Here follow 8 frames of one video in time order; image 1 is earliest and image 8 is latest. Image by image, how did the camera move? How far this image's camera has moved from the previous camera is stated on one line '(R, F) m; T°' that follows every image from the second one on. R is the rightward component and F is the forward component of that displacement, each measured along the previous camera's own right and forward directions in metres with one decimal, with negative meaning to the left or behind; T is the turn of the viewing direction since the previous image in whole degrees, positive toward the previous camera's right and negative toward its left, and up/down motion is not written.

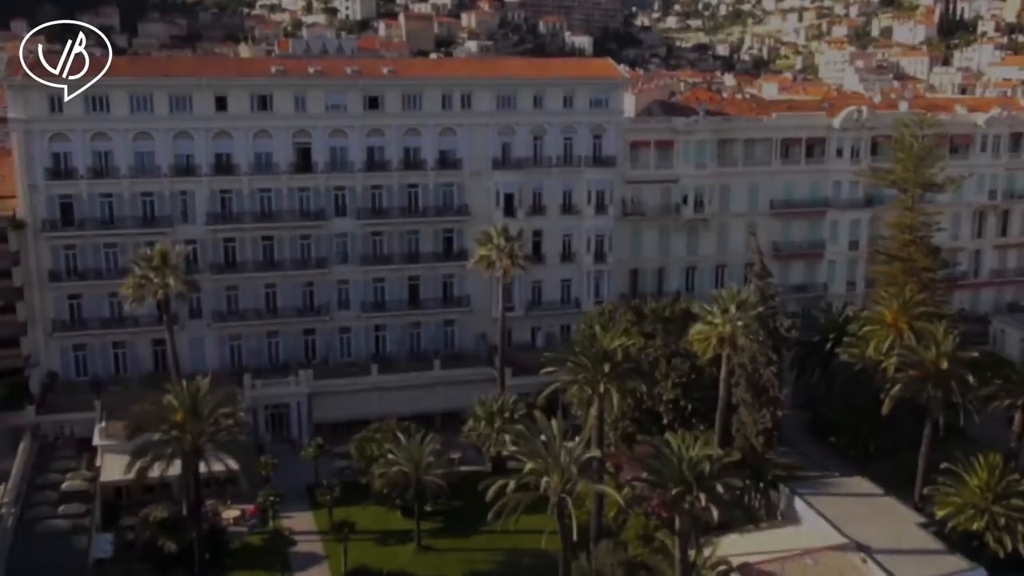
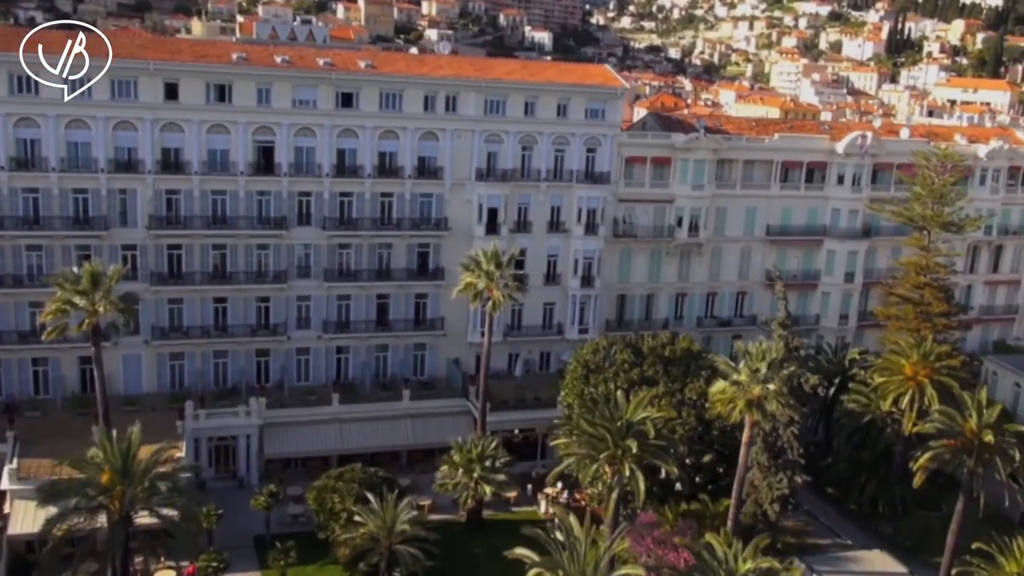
(-2.6, +5.6) m; +4°
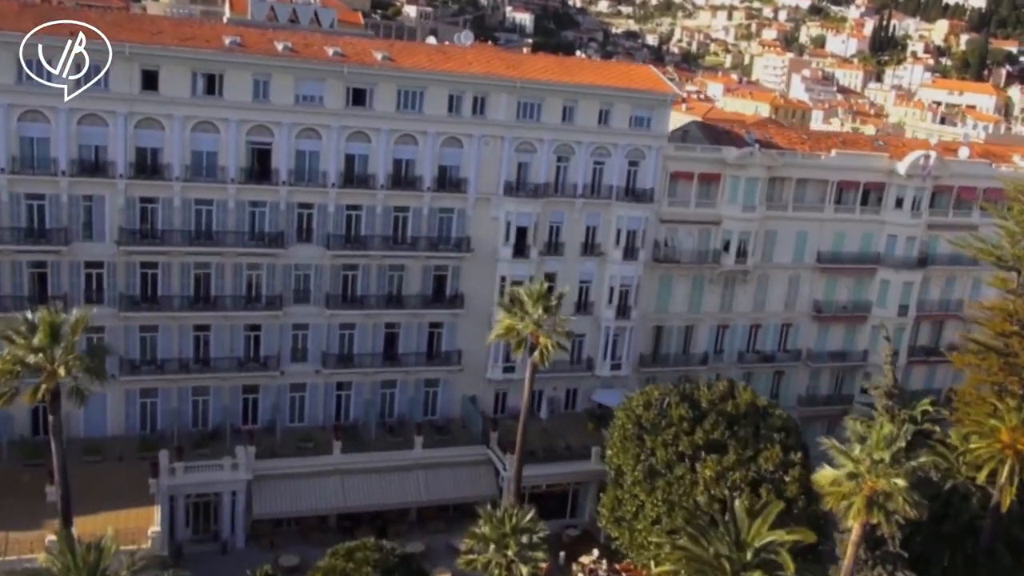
(-3.6, +7.0) m; +3°
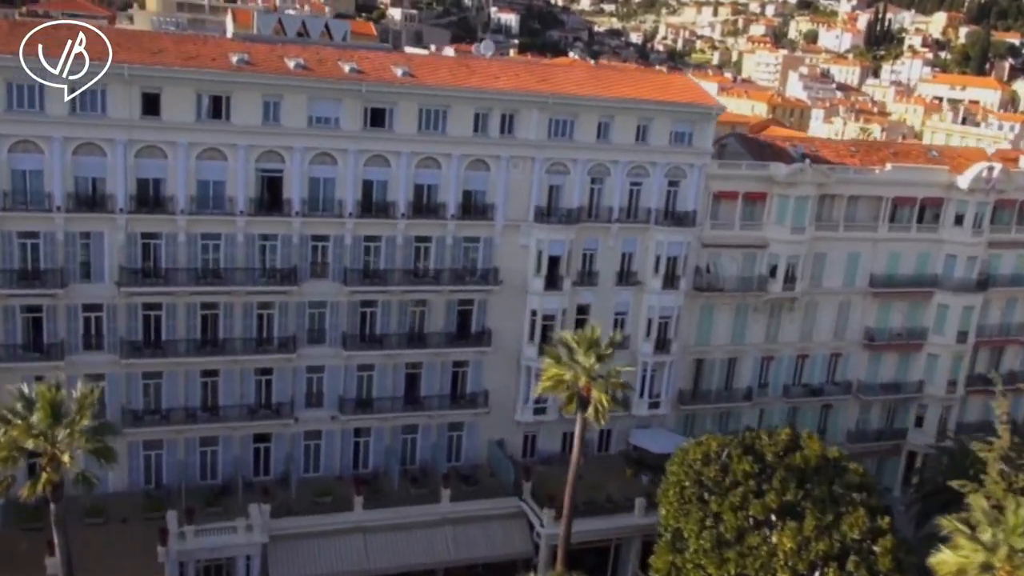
(-1.6, +3.9) m; 0°
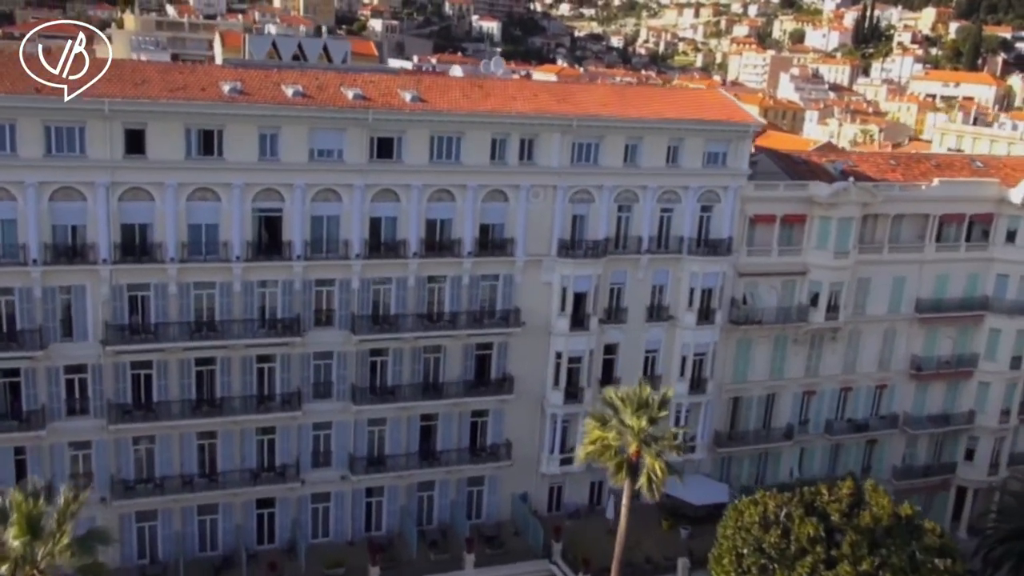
(-1.4, +3.7) m; +1°
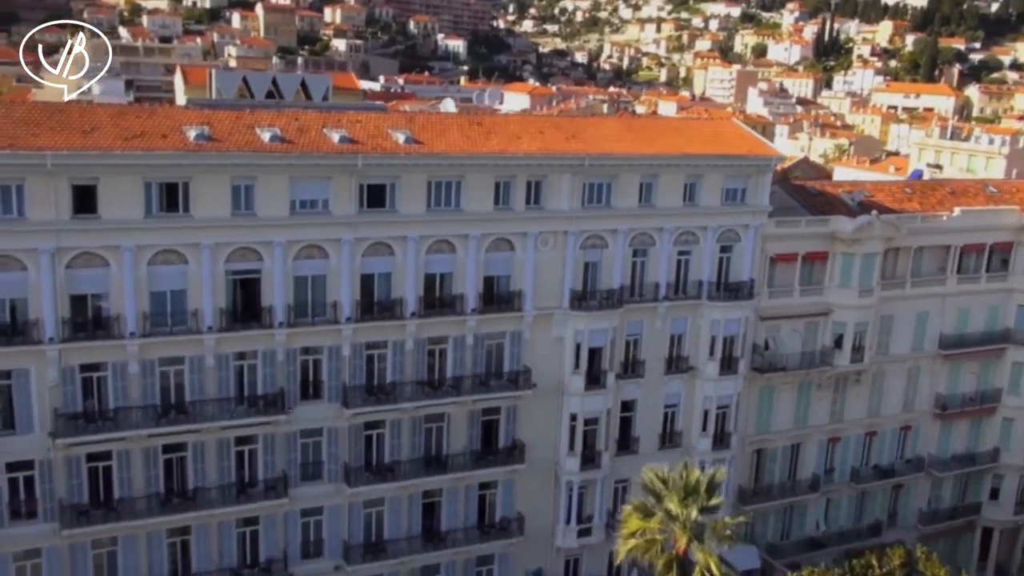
(-1.4, +3.9) m; +2°
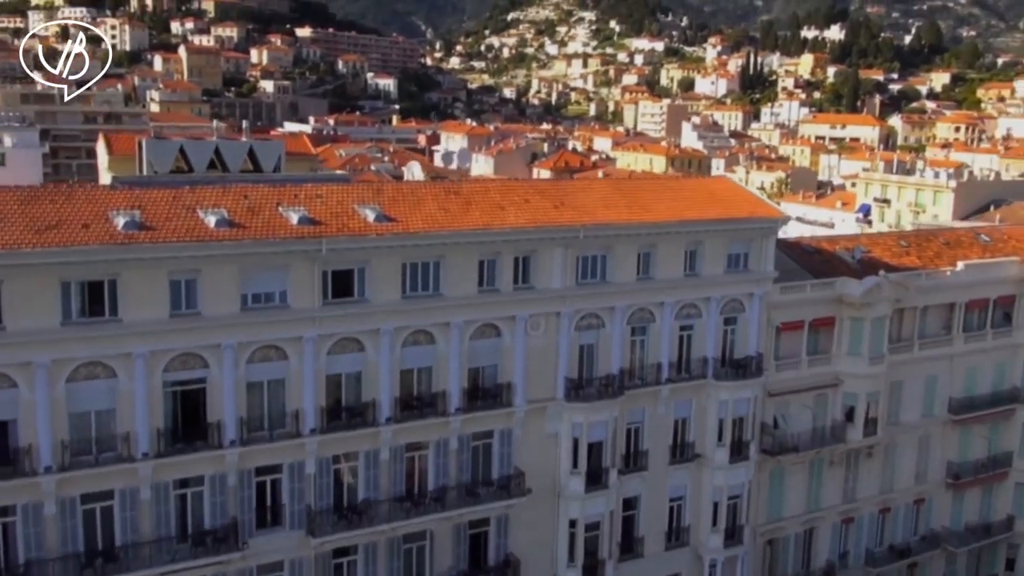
(-1.7, +4.4) m; +4°
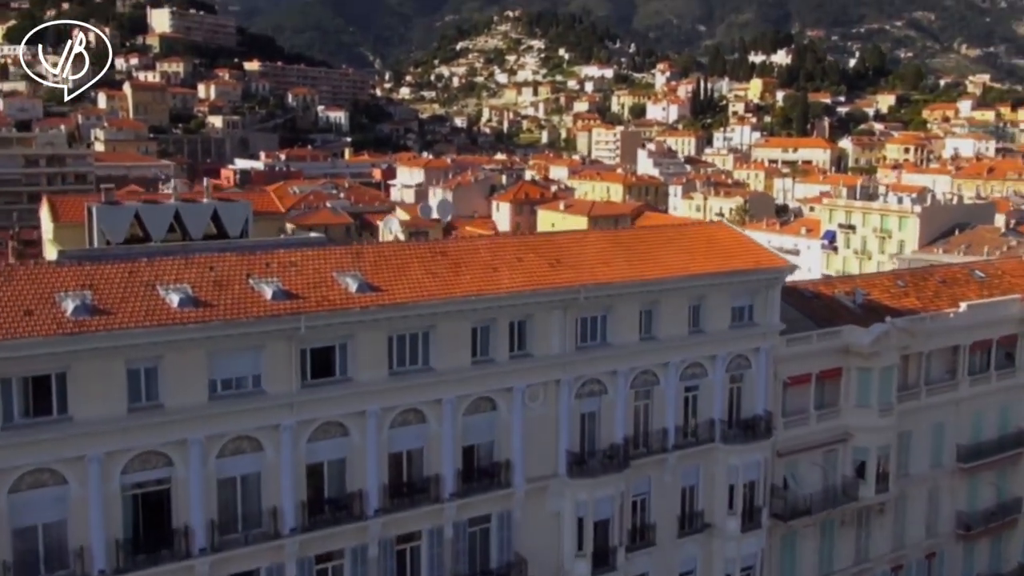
(-1.1, +2.5) m; +3°
